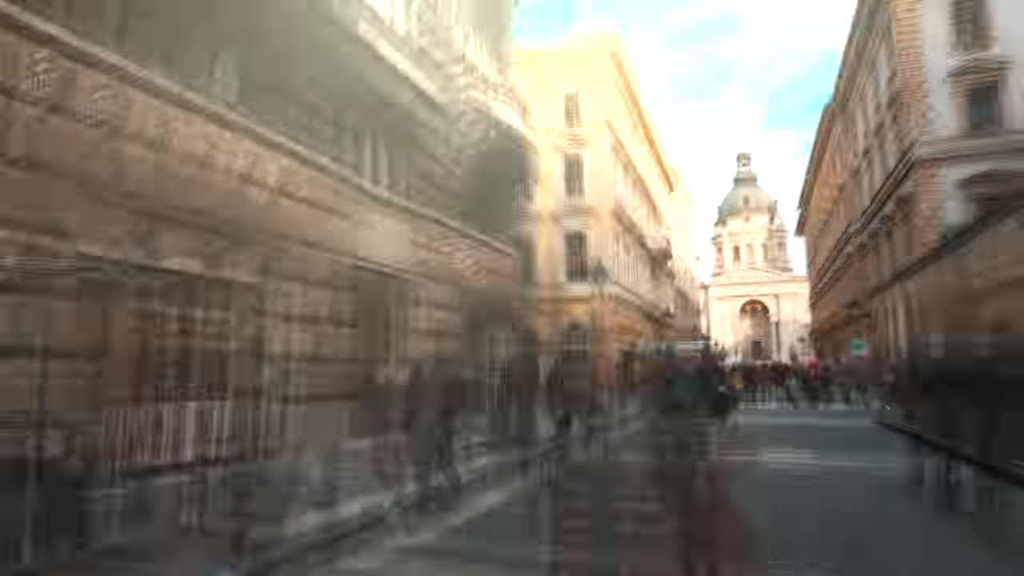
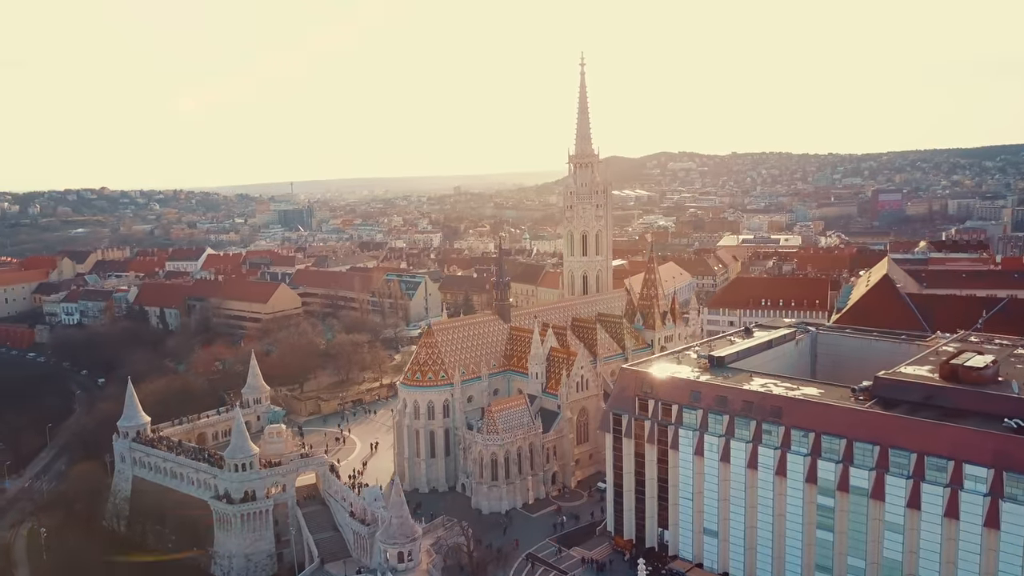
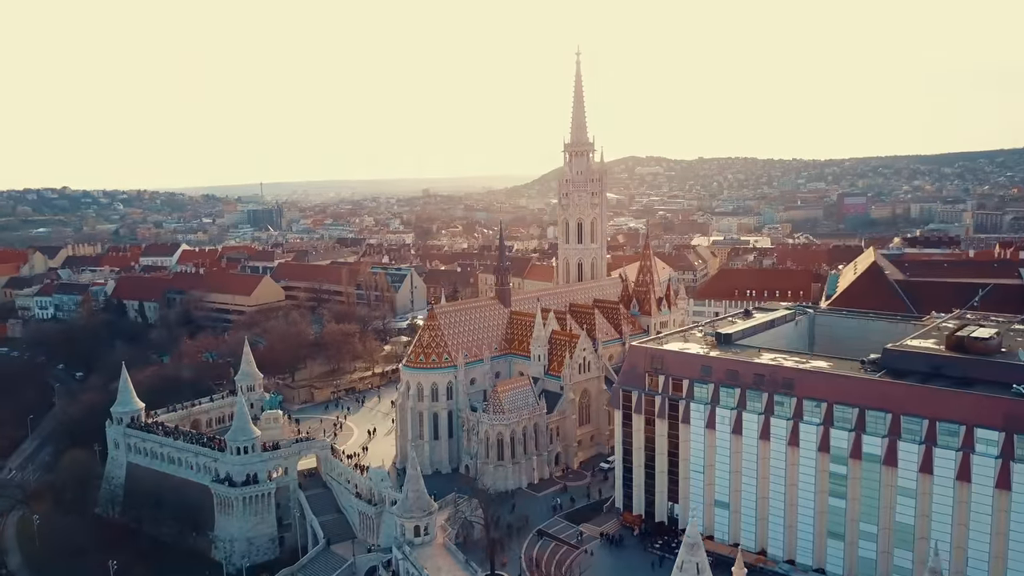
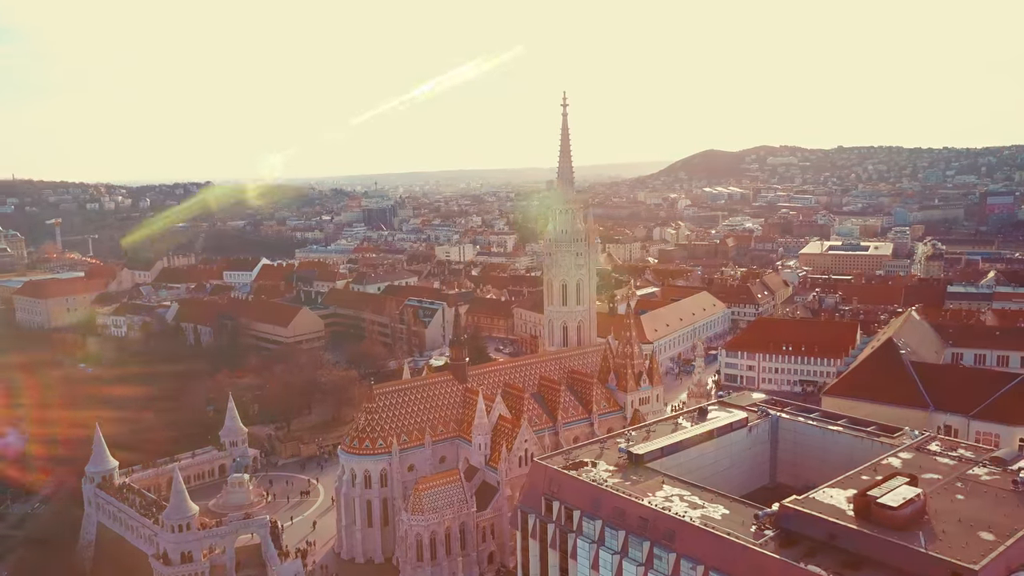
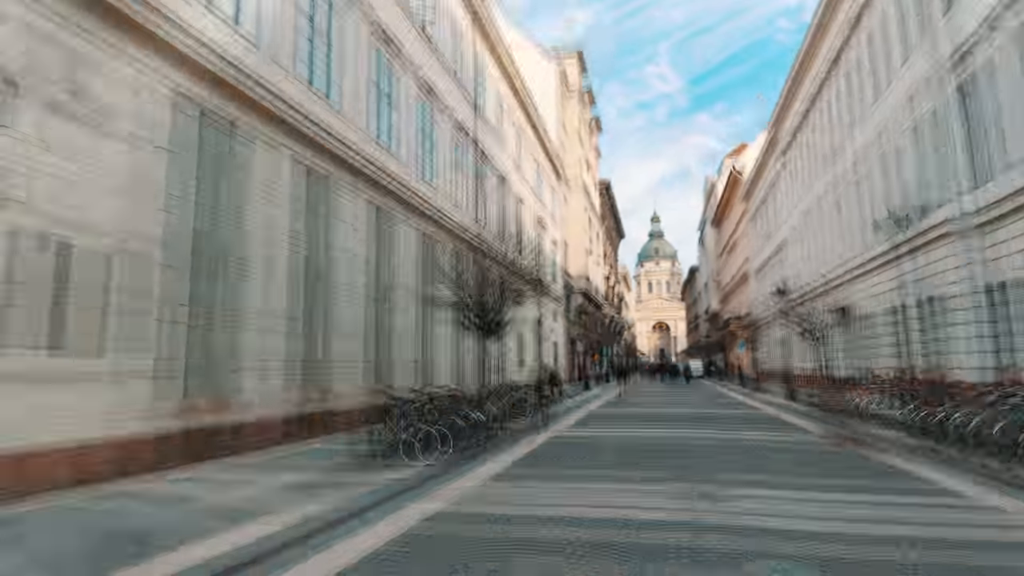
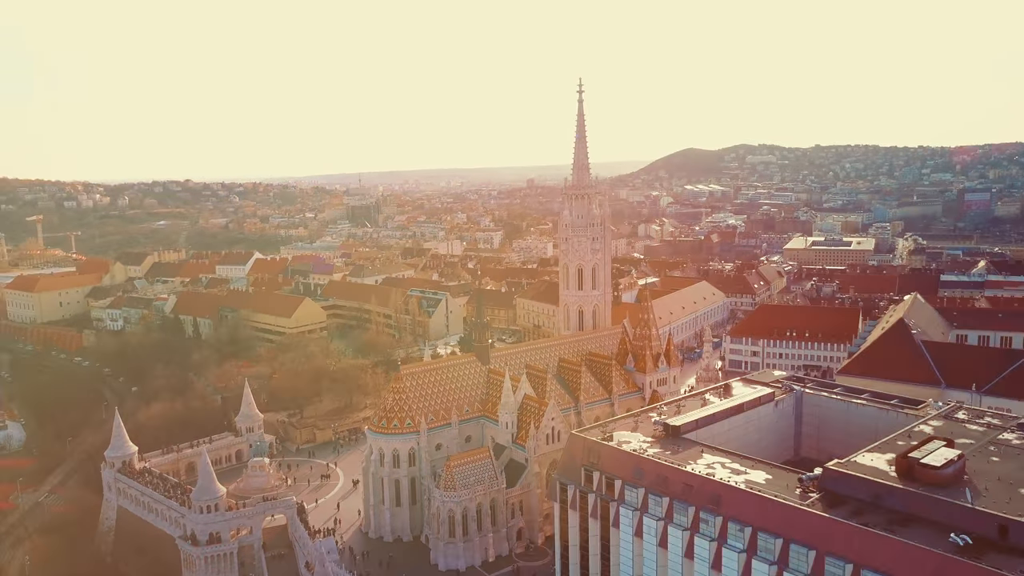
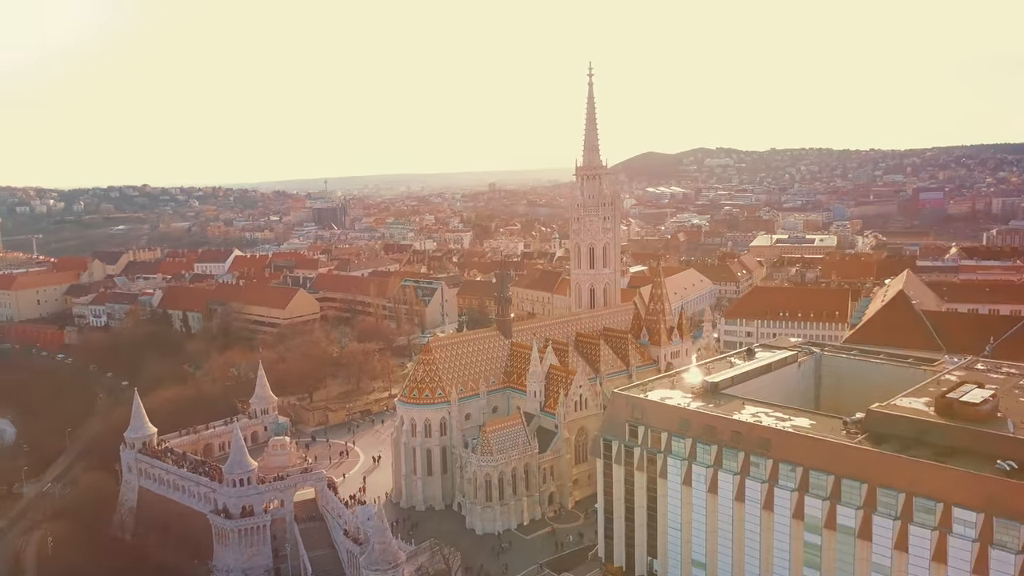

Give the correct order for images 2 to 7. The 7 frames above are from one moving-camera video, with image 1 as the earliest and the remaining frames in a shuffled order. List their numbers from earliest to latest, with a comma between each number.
5, 3, 2, 7, 6, 4
